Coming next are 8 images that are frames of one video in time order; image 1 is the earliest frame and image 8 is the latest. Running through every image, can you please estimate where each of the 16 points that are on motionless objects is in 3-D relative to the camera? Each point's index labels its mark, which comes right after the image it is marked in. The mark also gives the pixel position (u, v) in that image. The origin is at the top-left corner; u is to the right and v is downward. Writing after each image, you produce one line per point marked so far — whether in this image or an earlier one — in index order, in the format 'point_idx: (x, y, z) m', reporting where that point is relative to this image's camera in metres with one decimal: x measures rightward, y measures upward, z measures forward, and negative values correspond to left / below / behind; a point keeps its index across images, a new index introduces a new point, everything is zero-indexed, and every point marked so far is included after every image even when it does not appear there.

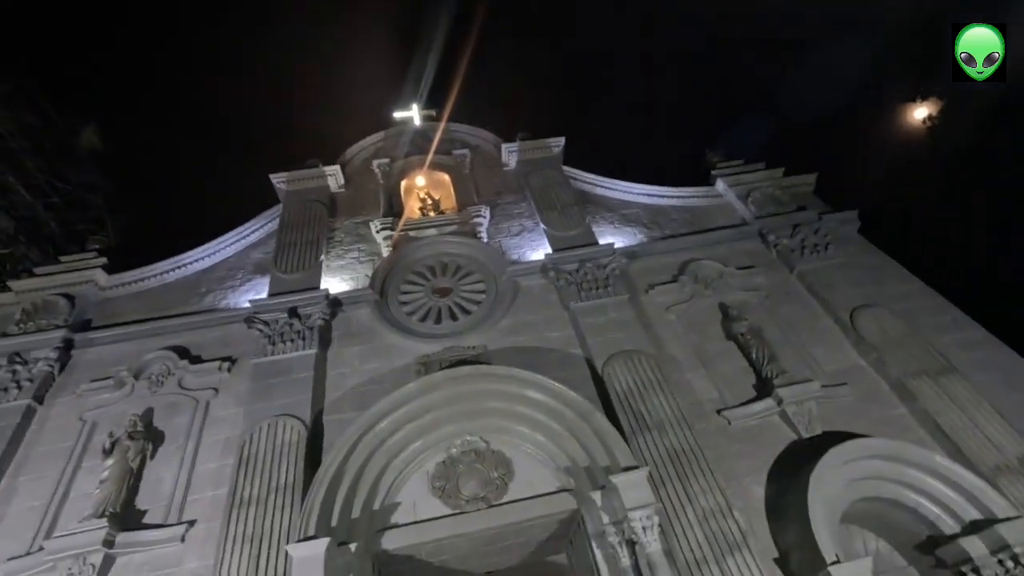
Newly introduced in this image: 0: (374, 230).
0: (-2.8, +1.1, +10.5) m
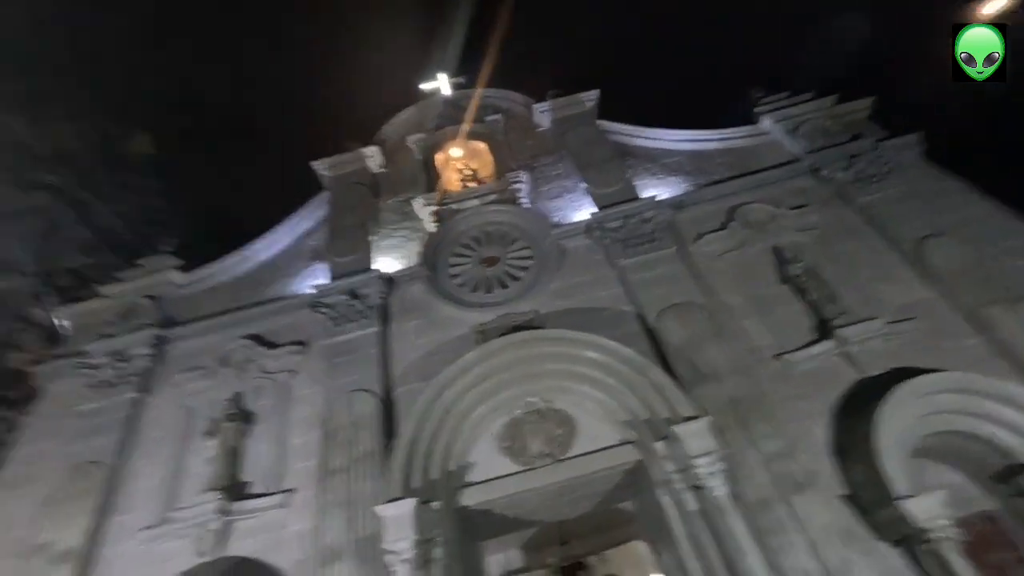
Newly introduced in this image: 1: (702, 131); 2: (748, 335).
0: (-1.9, +1.6, +10.8) m
1: (+4.0, +3.3, +11.0) m
2: (+3.6, -0.7, +8.0) m
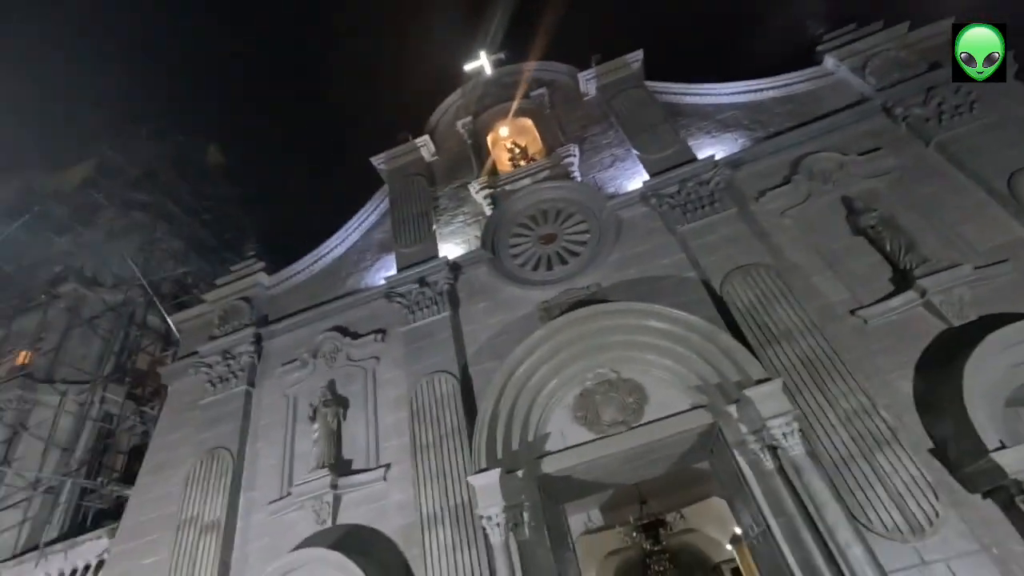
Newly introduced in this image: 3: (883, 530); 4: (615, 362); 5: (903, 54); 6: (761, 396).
0: (-0.8, +2.0, +11.1) m
1: (+5.0, +4.1, +10.5) m
2: (+4.6, -0.1, +7.8) m
3: (+4.1, -2.7, +5.9) m
4: (+1.6, -1.1, +8.2) m
5: (+7.3, +4.3, +9.8) m
6: (+3.2, -1.4, +6.7) m
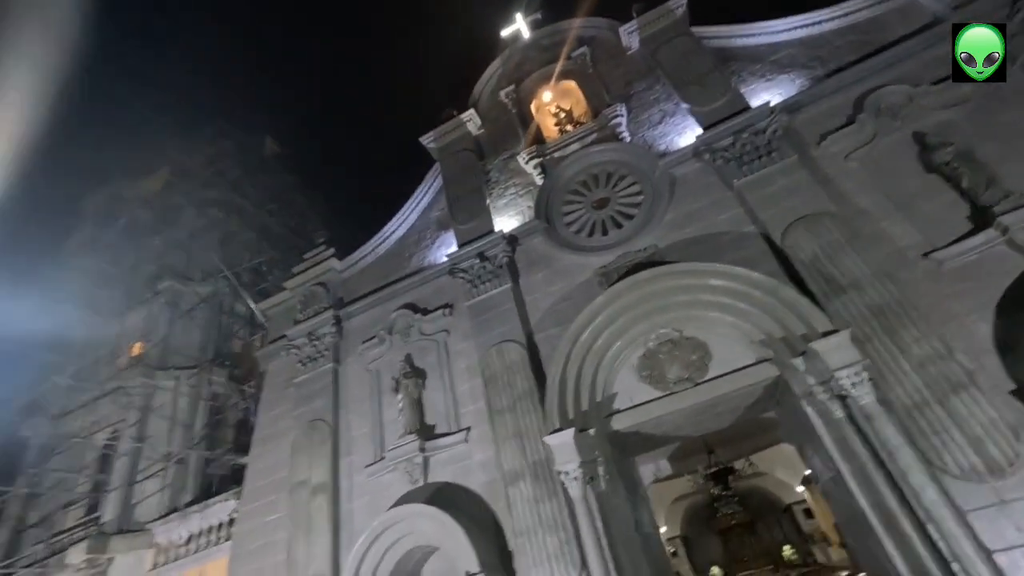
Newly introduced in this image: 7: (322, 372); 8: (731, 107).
0: (+0.3, +2.7, +11.3) m
1: (+5.8, +5.2, +9.9) m
2: (+5.5, +0.8, +7.6) m
3: (+5.0, -2.1, +5.9) m
4: (+2.6, -0.5, +8.4) m
5: (+8.0, +5.4, +8.9) m
6: (+4.1, -0.8, +6.8) m
7: (-4.0, -1.8, +11.1) m
8: (+4.1, +3.3, +9.8) m
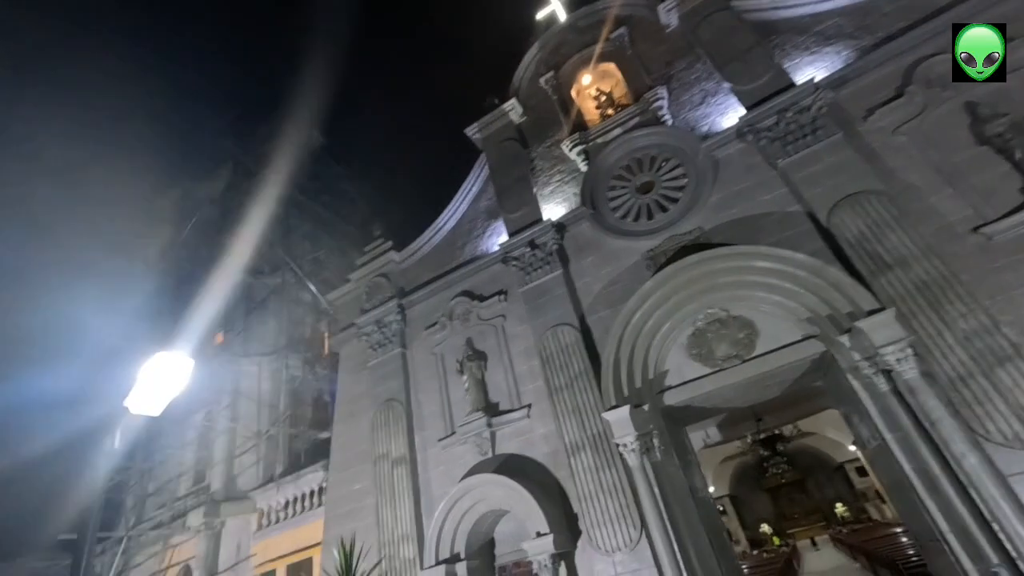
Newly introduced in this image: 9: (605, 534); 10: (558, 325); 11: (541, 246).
0: (+1.3, +3.1, +11.7) m
1: (+6.5, +5.7, +9.8) m
2: (+6.2, +1.1, +7.8) m
3: (+5.8, -1.8, +6.3) m
4: (+3.5, -0.2, +8.8) m
5: (+8.7, +6.0, +8.5) m
6: (+4.9, -0.5, +7.1) m
7: (-2.8, -1.6, +12.1) m
8: (+4.9, +3.8, +9.8) m
9: (+1.5, -3.8, +8.2) m
10: (+0.9, -0.7, +10.1) m
11: (+0.6, +0.9, +11.0) m
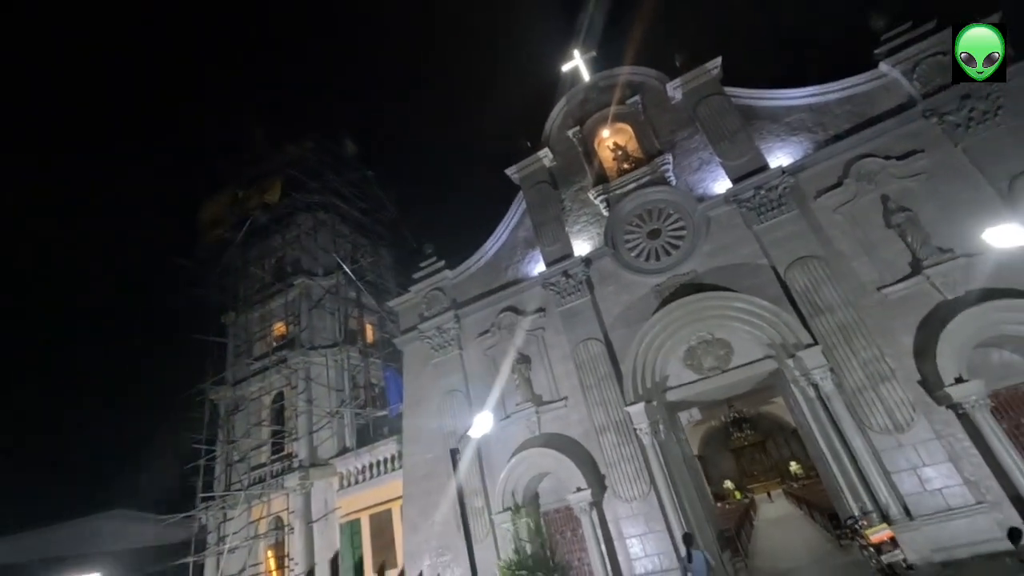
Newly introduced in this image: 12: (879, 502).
0: (+2.3, +2.6, +15.0) m
1: (+7.7, +5.0, +13.1) m
2: (+7.4, +0.3, +11.4) m
3: (+7.1, -2.7, +10.1) m
4: (+4.7, -0.9, +12.4) m
5: (+9.9, +5.2, +12.0) m
6: (+6.1, -1.4, +10.8) m
7: (-1.8, -2.0, +15.5) m
8: (+6.0, +3.1, +13.2) m
9: (+2.6, -4.5, +11.9) m
10: (+1.9, -1.3, +13.6) m
11: (+1.7, +0.4, +14.3) m
12: (+6.8, -3.9, +9.7) m
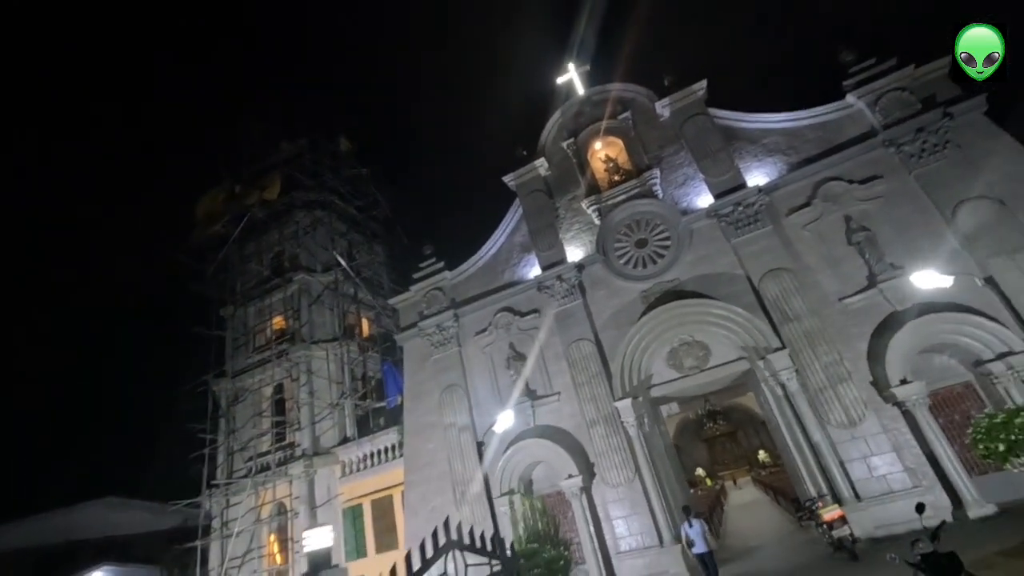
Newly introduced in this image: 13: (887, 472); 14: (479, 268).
0: (+2.3, +2.5, +16.1) m
1: (+7.7, +4.8, +14.4) m
2: (+7.5, +0.1, +12.8) m
3: (+7.1, -3.0, +11.6) m
4: (+4.7, -1.1, +13.7) m
5: (+10.0, +4.9, +13.4) m
6: (+6.1, -1.6, +12.2) m
7: (-1.9, -2.0, +16.5) m
8: (+6.0, +2.9, +14.5) m
9: (+2.6, -4.7, +13.2) m
10: (+1.9, -1.4, +14.8) m
11: (+1.6, +0.3, +15.5) m
12: (+6.8, -4.2, +11.2) m
13: (+7.8, -3.8, +11.0) m
14: (-1.1, +0.7, +17.4) m
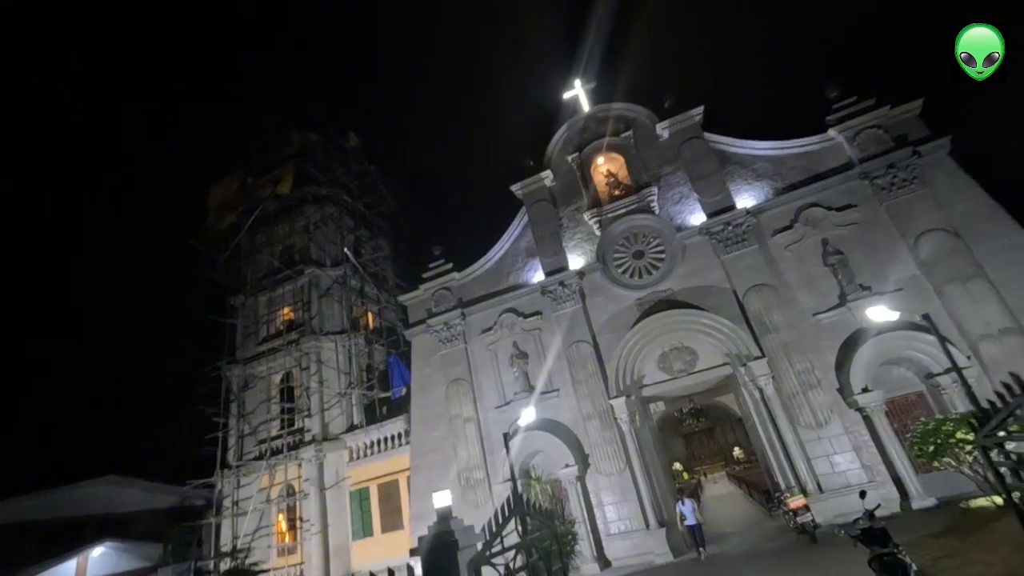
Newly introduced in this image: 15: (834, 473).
0: (+2.5, +2.3, +17.4) m
1: (+8.1, +4.4, +15.8) m
2: (+7.7, -0.3, +14.3) m
3: (+7.3, -3.4, +13.1) m
4: (+4.9, -1.4, +15.2) m
5: (+10.4, +4.4, +14.8) m
6: (+6.3, -2.0, +13.7) m
7: (-1.9, -2.0, +17.8) m
8: (+6.4, +2.6, +15.9) m
9: (+2.6, -4.9, +14.6) m
10: (+2.0, -1.6, +16.1) m
11: (+1.8, +0.1, +16.8) m
12: (+7.0, -4.6, +12.7) m
13: (+8.0, -4.3, +12.5) m
14: (-0.9, +0.6, +18.7) m
15: (+7.7, -4.4, +12.6) m
